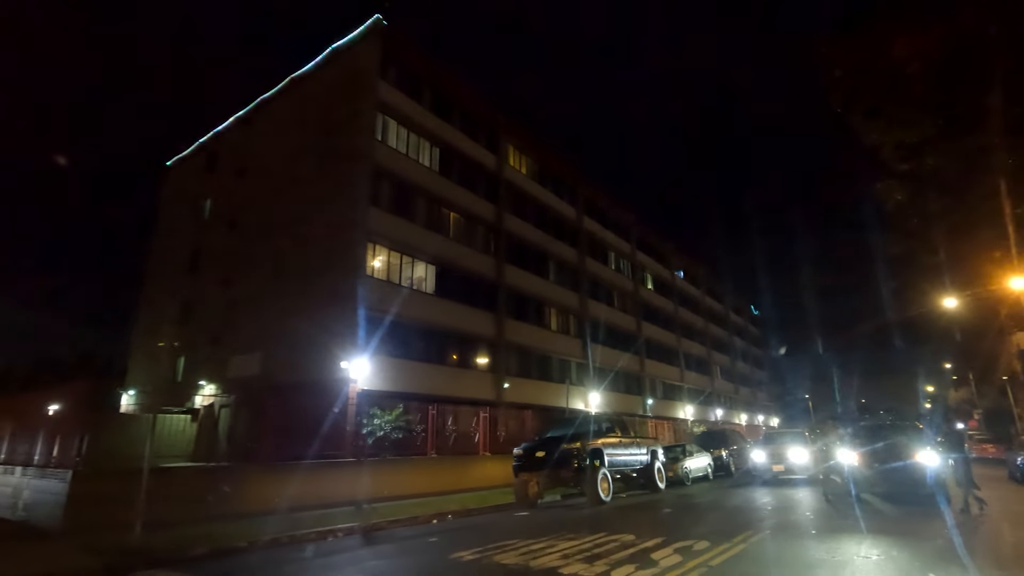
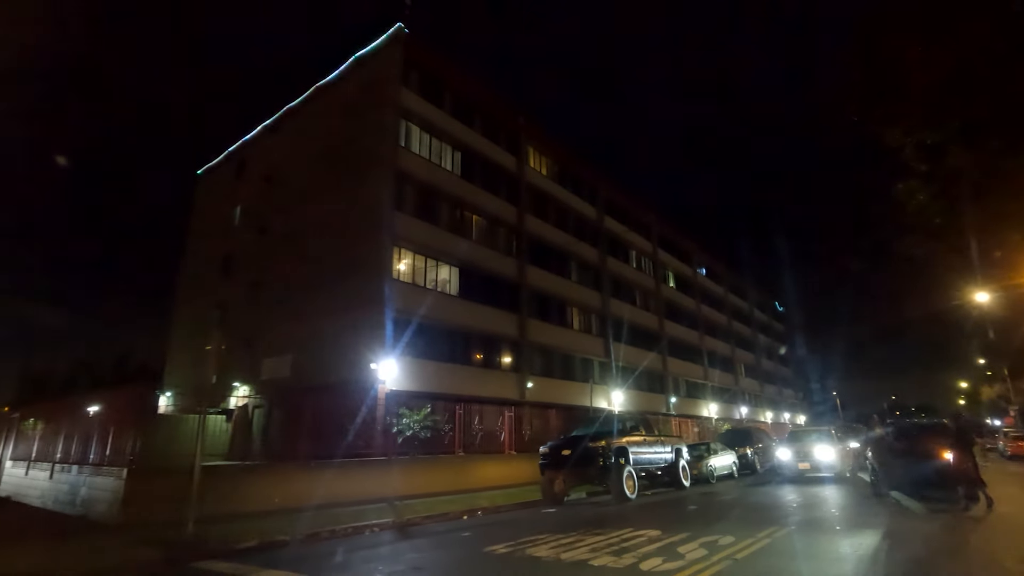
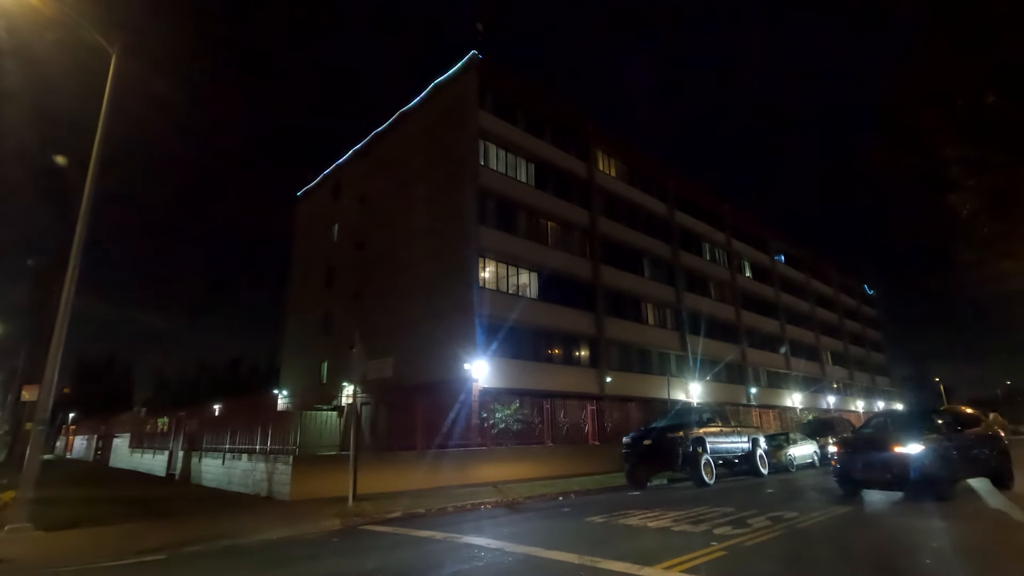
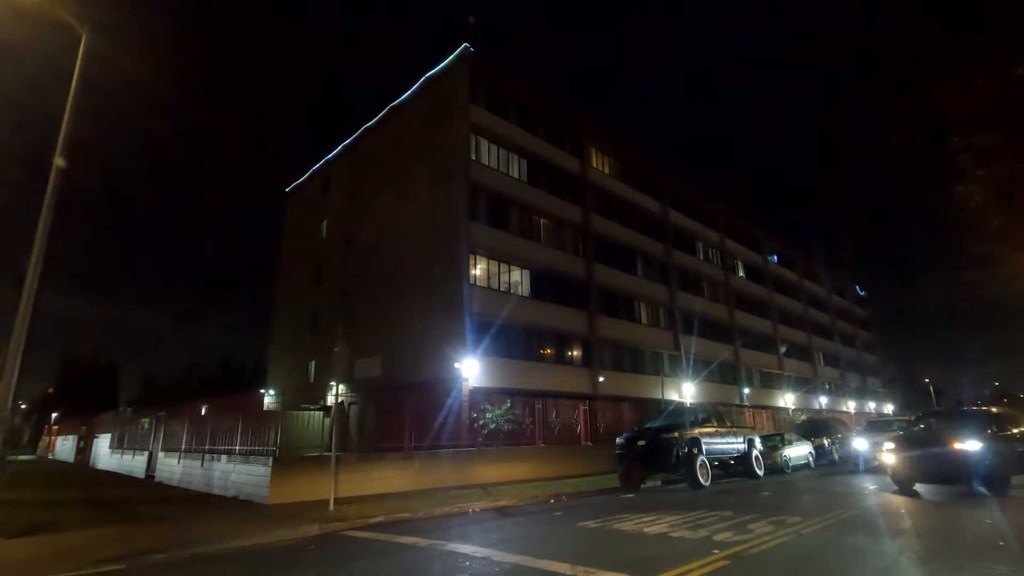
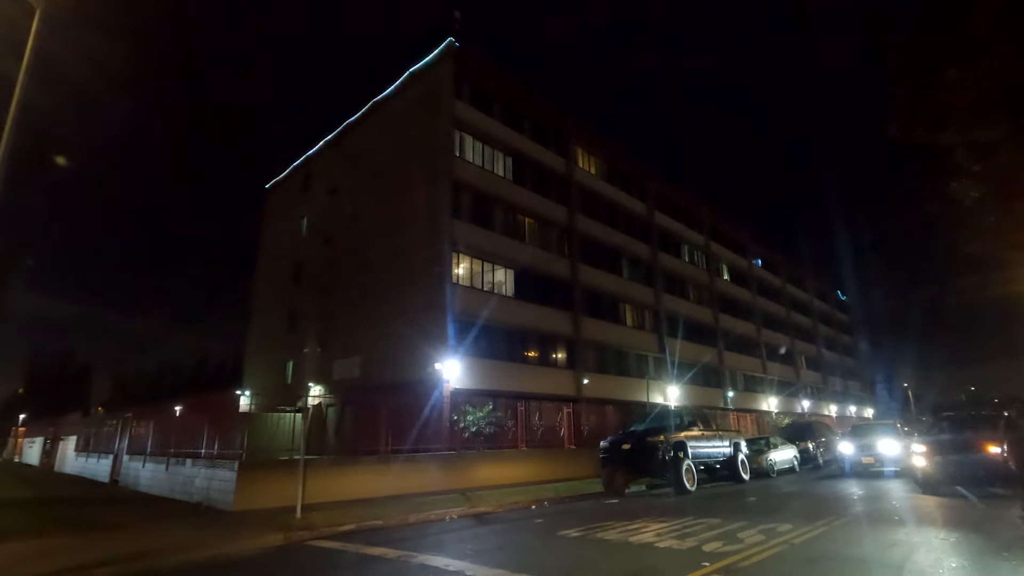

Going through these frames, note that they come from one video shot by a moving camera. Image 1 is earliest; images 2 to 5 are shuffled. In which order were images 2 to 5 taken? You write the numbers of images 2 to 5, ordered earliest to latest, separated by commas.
2, 5, 4, 3
